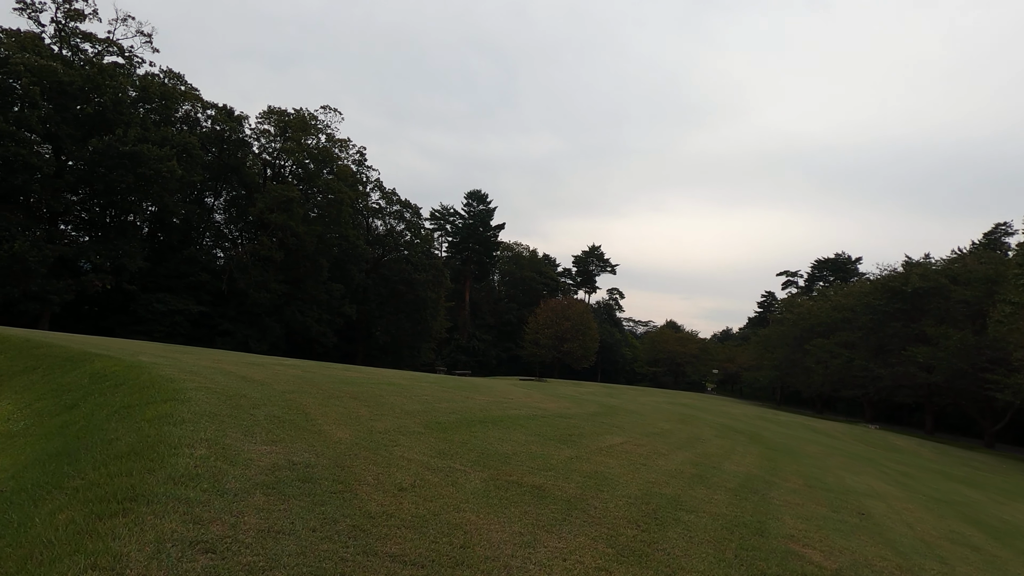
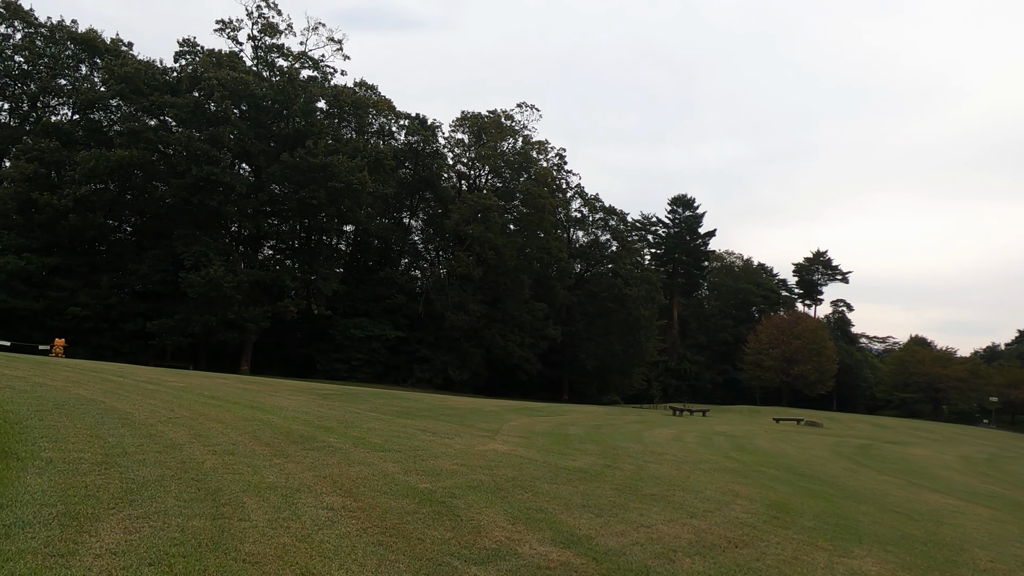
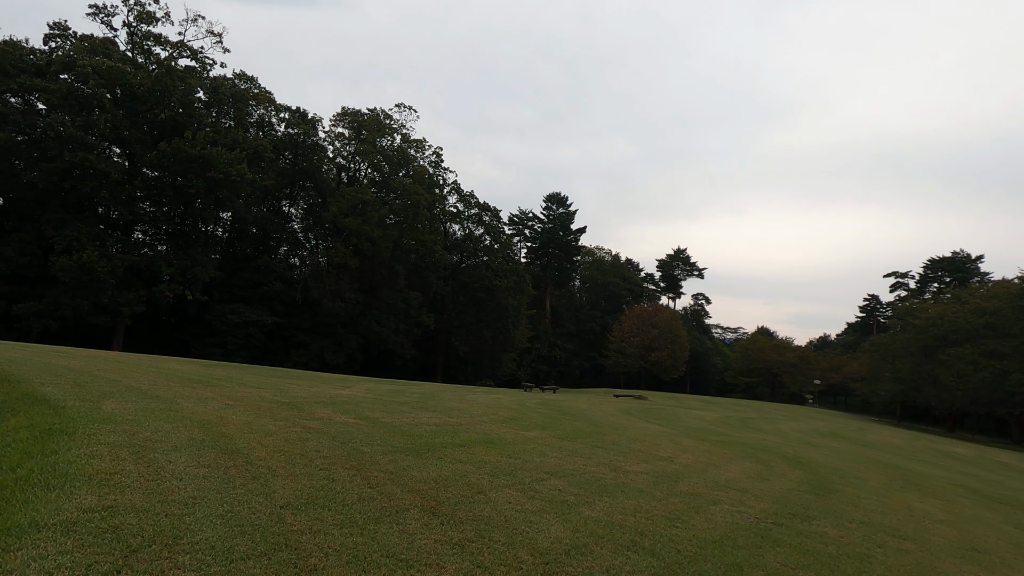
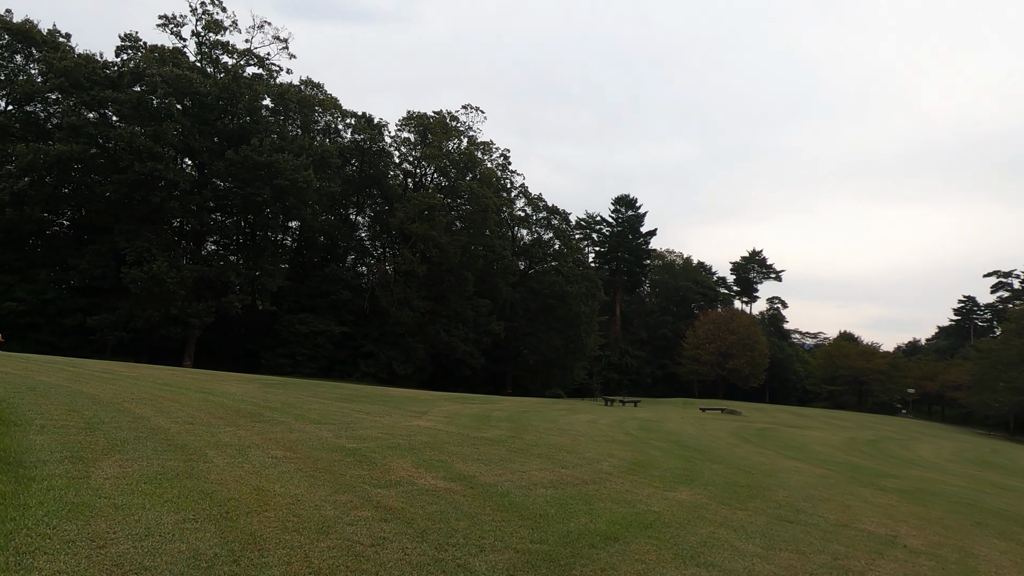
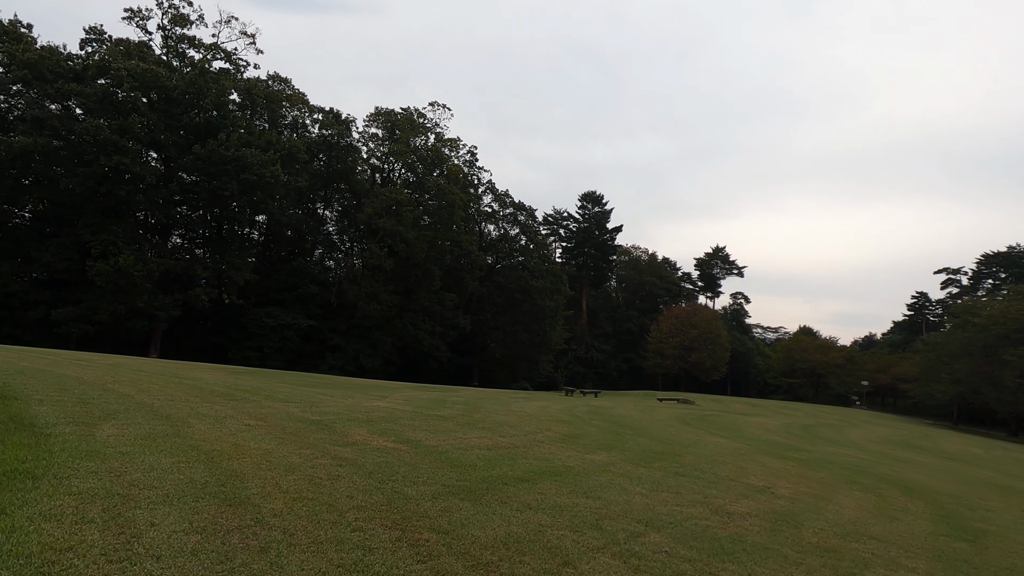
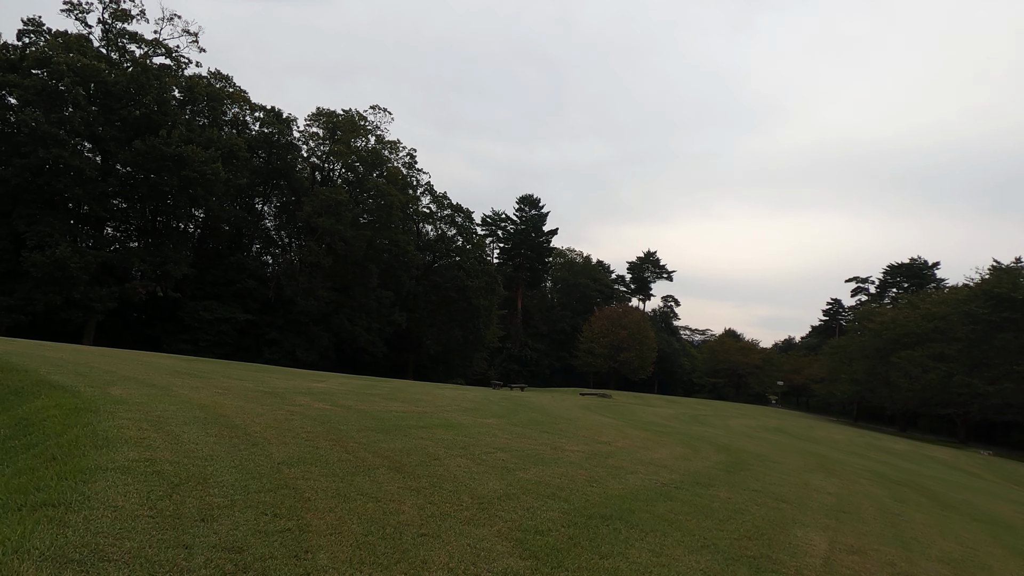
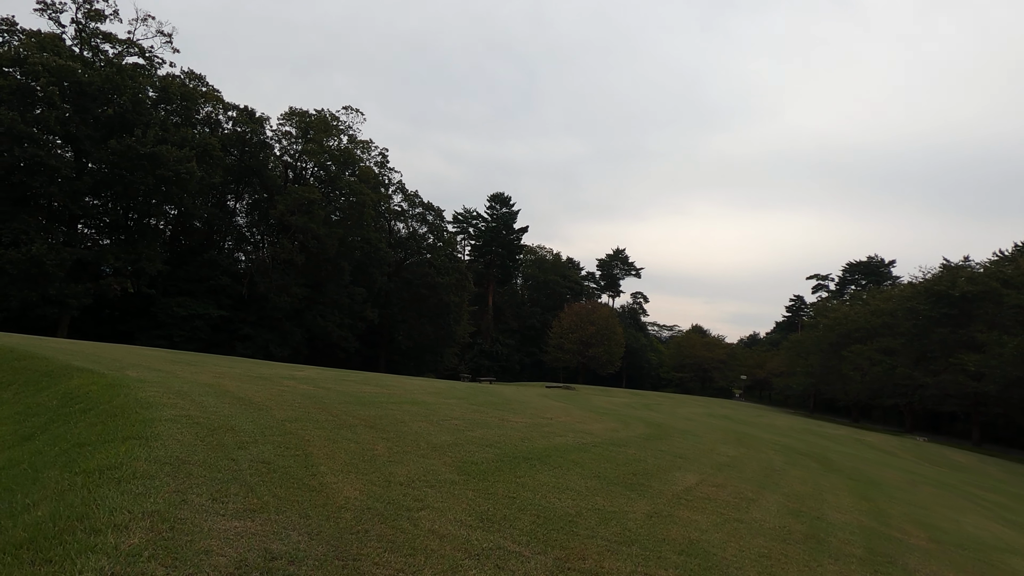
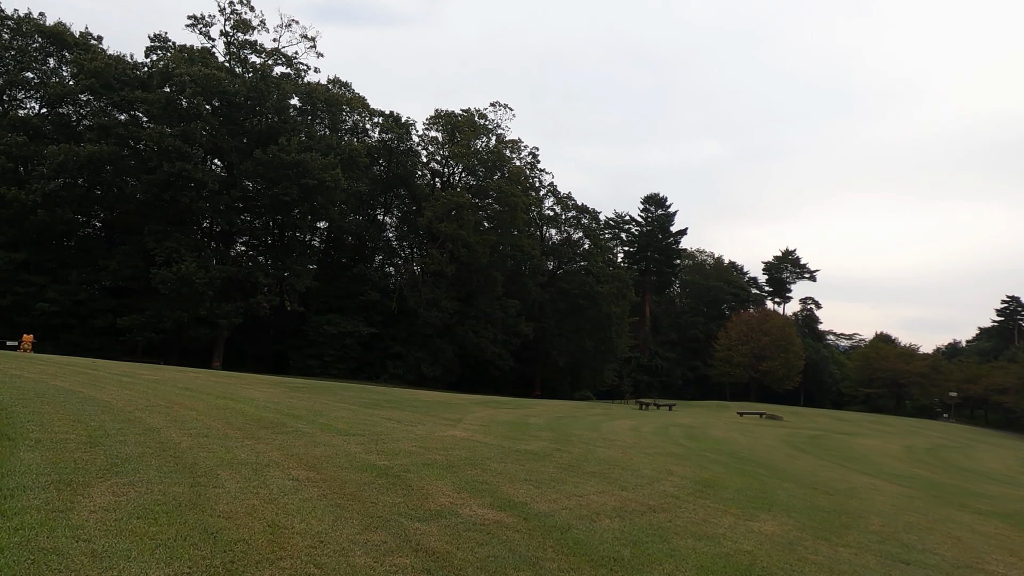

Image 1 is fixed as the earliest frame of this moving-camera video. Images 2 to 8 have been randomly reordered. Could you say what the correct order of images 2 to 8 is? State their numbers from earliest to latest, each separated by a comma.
7, 6, 3, 5, 4, 8, 2
